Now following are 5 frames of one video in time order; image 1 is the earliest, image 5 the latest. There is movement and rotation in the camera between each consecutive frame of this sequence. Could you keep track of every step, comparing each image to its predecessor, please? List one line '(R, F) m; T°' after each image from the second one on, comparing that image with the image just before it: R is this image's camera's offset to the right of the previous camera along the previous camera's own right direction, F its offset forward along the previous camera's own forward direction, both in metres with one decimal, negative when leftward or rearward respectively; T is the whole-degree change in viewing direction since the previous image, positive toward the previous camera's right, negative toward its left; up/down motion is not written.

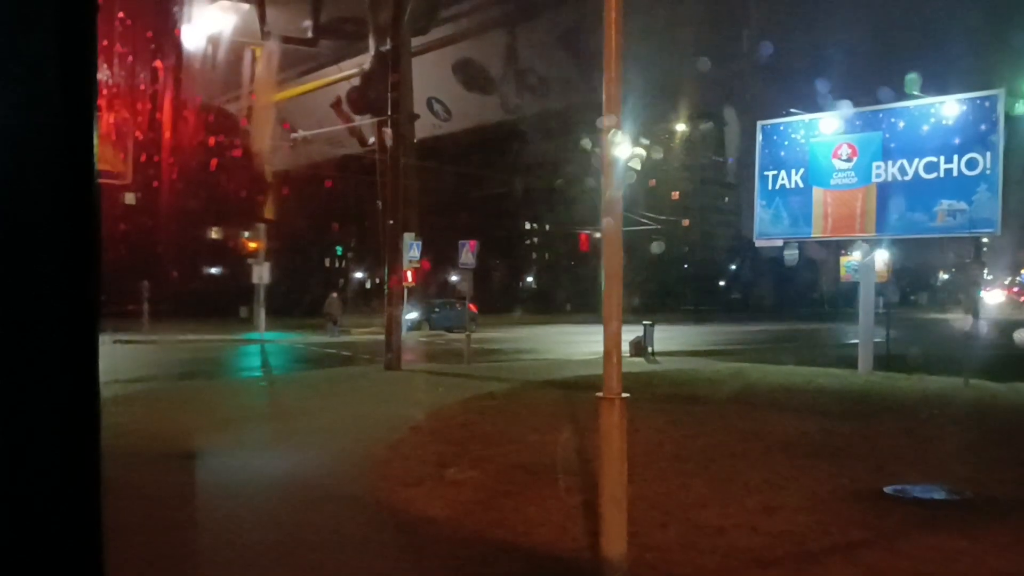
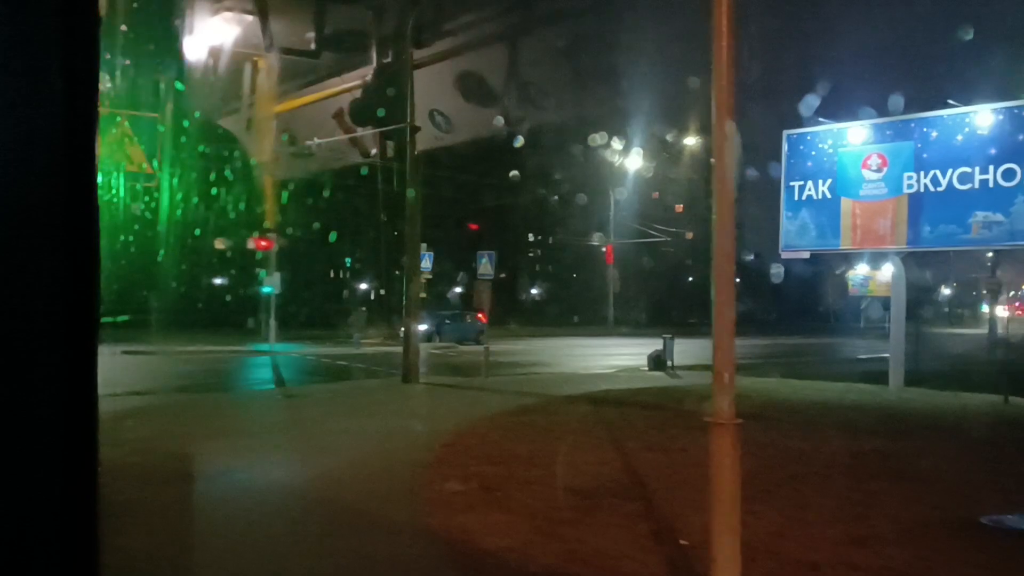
(-0.3, +0.4) m; 0°
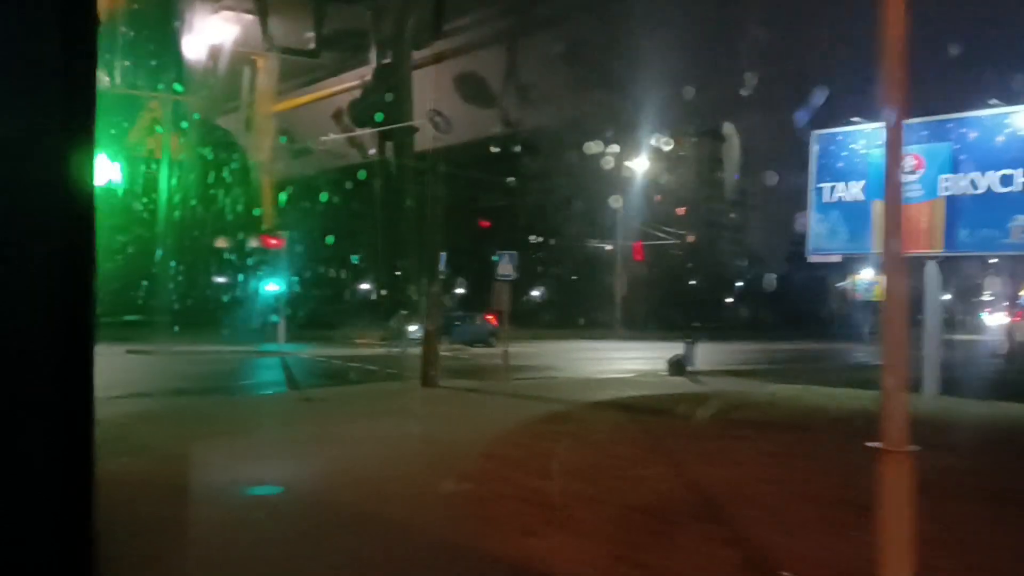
(-0.4, +0.5) m; 0°
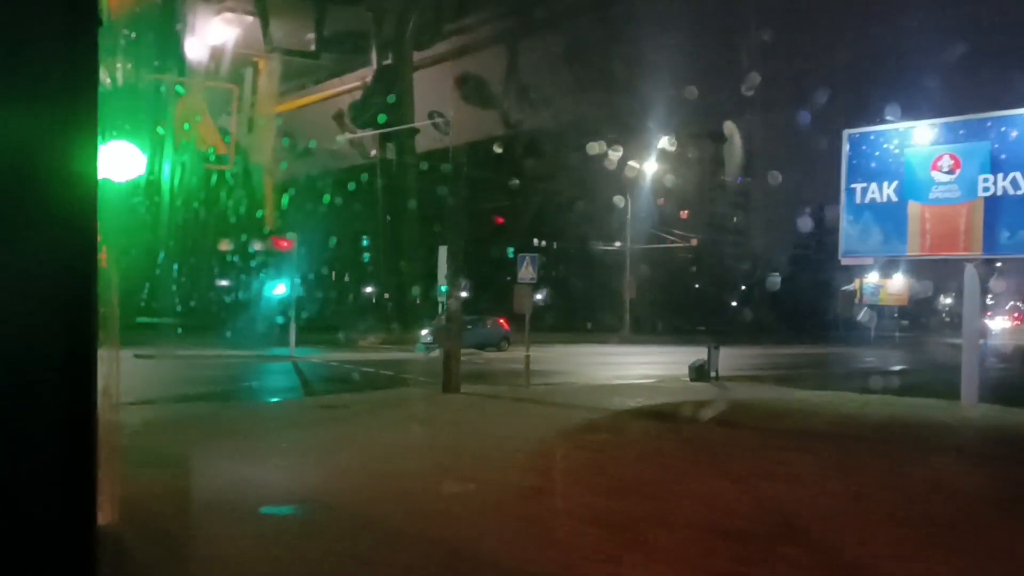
(-0.4, +0.5) m; 0°
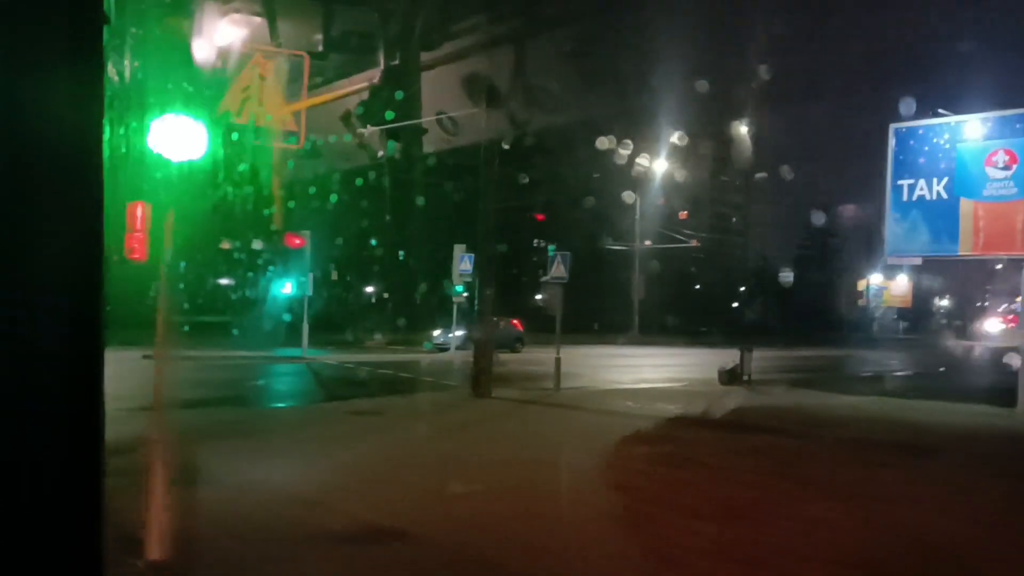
(-0.6, +0.8) m; 0°
